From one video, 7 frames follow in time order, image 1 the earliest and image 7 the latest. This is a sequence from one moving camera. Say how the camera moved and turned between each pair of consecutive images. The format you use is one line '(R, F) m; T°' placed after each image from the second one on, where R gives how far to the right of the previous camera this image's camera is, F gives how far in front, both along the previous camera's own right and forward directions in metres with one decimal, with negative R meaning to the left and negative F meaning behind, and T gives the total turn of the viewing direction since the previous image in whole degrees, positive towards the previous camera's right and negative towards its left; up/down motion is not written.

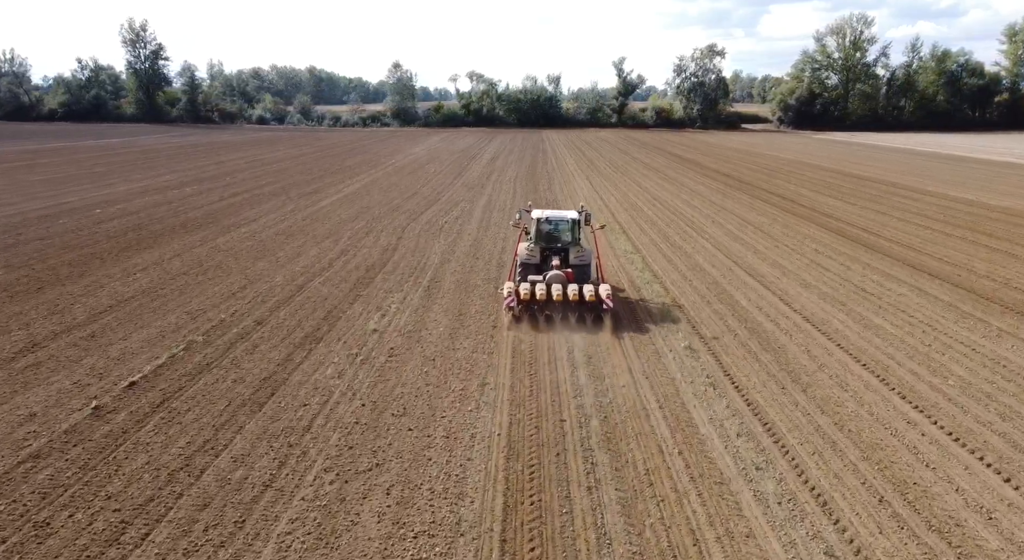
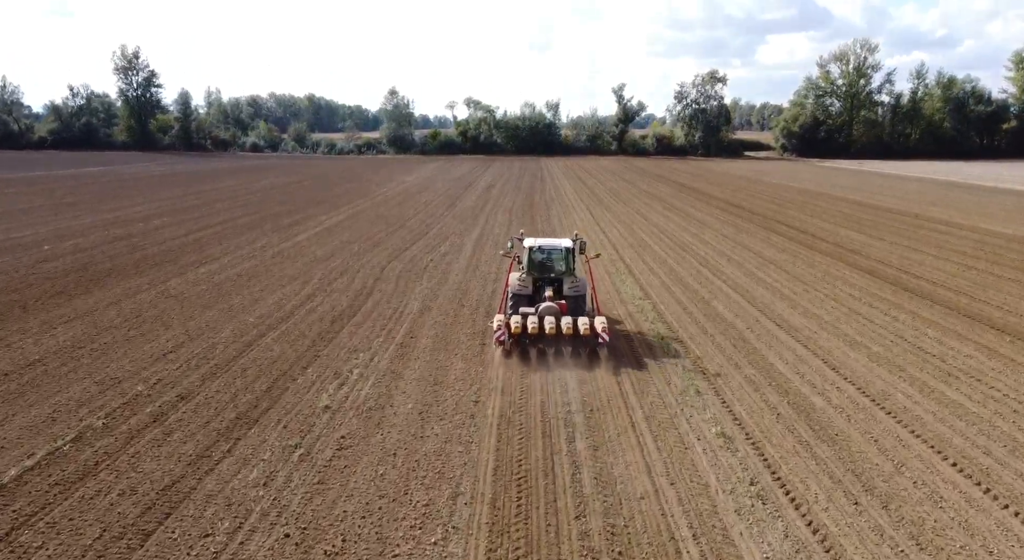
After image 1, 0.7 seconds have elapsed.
(+0.2, +1.9) m; 0°
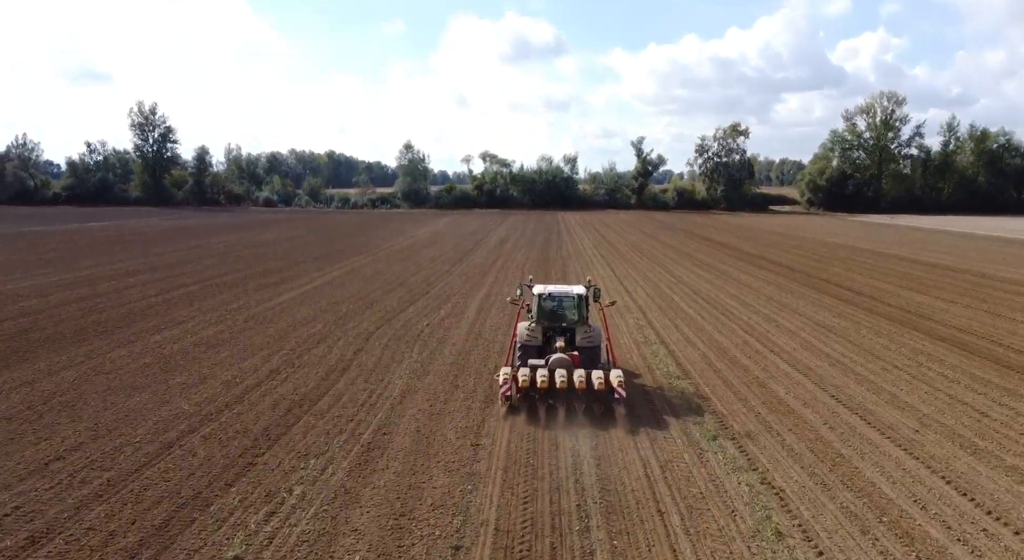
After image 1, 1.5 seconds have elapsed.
(+0.2, +2.4) m; -1°
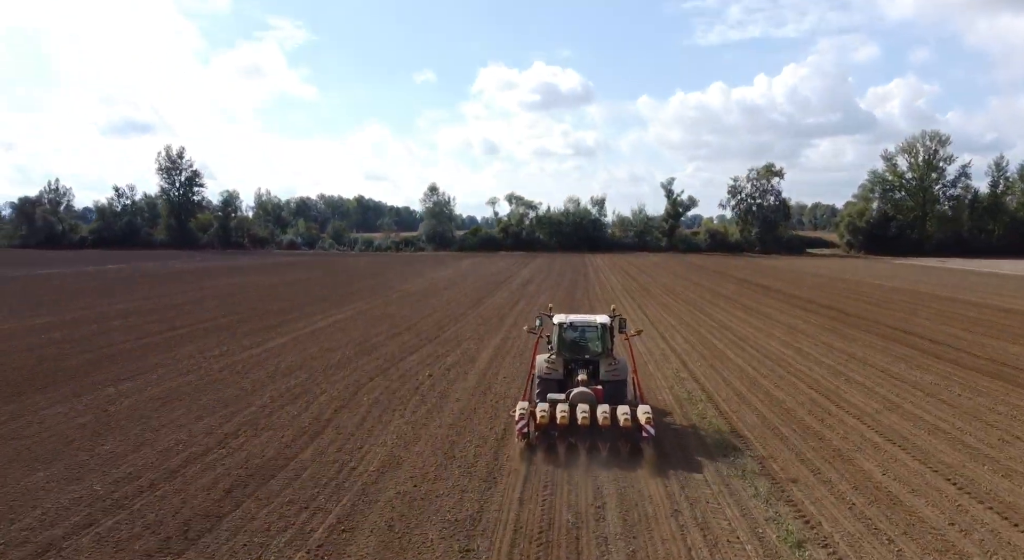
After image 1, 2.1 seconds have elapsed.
(+0.2, +2.1) m; -2°
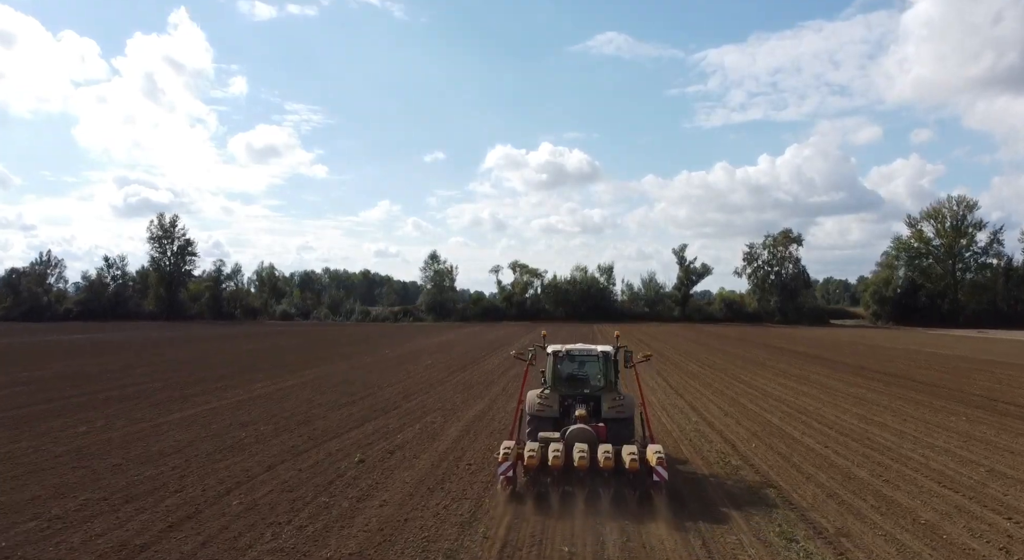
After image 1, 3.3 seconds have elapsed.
(+0.5, +3.9) m; -1°
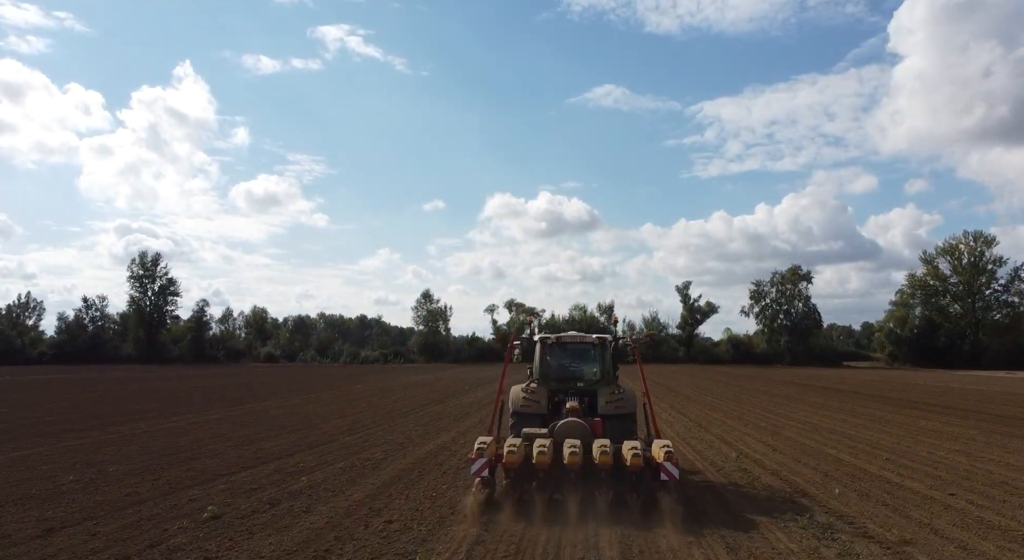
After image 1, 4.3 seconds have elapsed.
(+0.4, +3.1) m; 0°
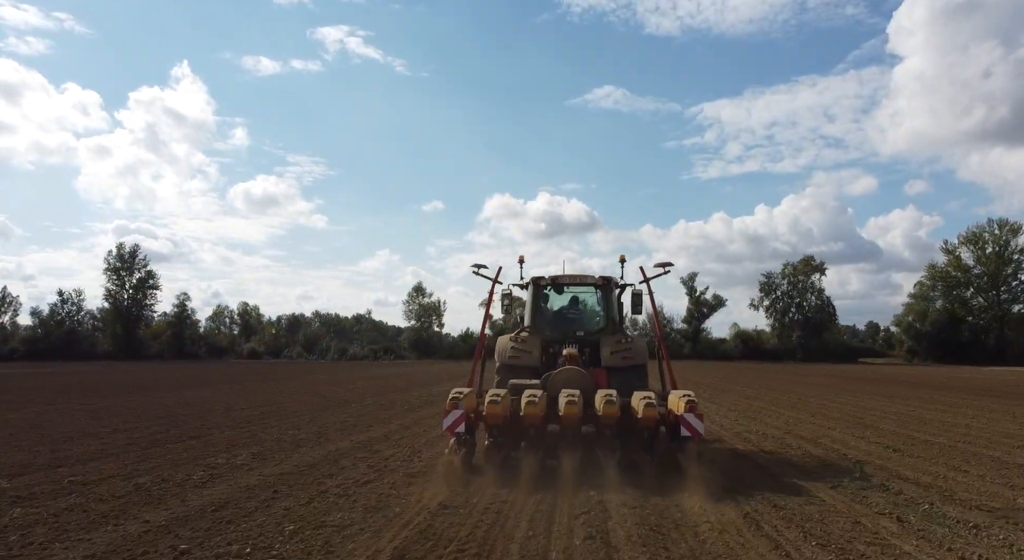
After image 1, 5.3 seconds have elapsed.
(+0.3, +3.4) m; 0°
